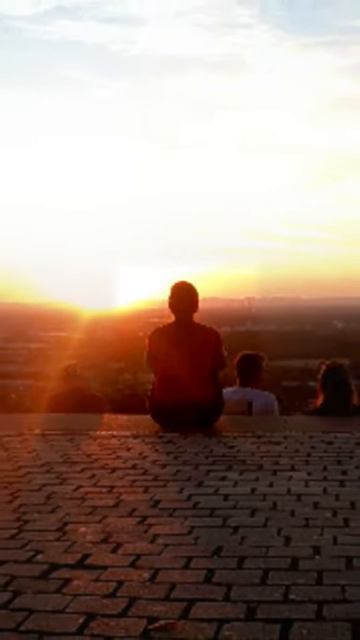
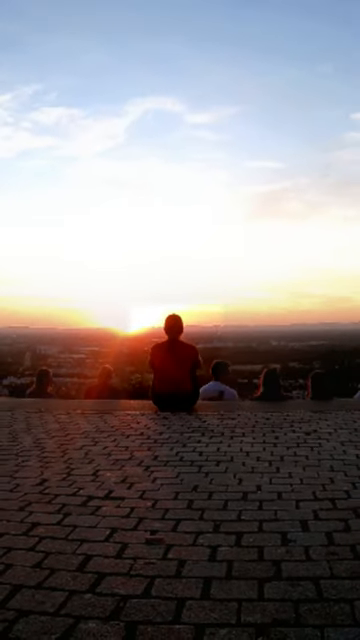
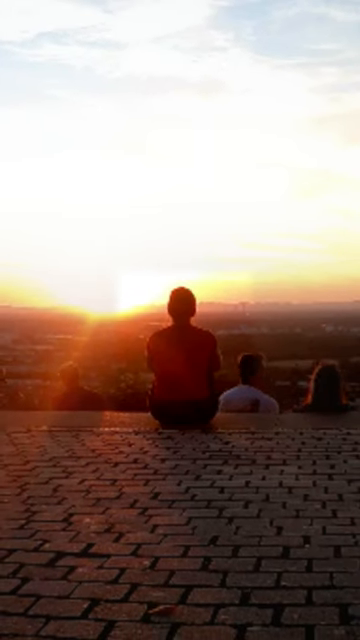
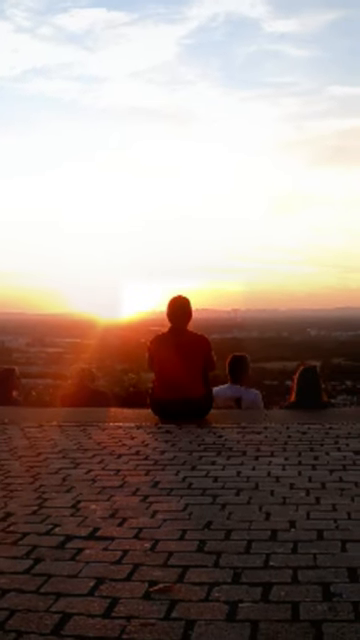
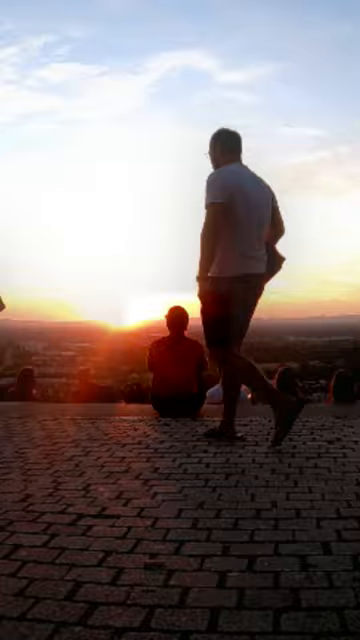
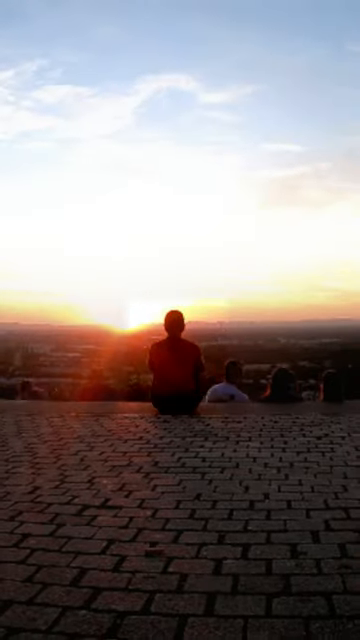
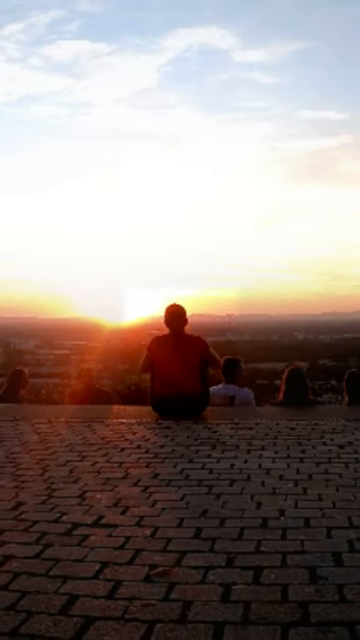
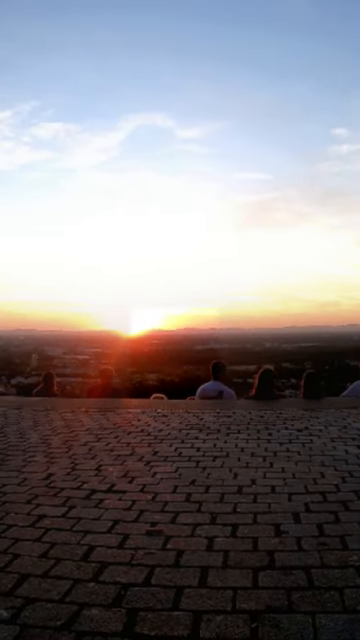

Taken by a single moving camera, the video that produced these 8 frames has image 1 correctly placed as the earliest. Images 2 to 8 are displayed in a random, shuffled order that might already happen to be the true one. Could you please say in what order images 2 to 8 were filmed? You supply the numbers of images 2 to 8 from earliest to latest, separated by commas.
3, 4, 7, 5, 6, 2, 8
